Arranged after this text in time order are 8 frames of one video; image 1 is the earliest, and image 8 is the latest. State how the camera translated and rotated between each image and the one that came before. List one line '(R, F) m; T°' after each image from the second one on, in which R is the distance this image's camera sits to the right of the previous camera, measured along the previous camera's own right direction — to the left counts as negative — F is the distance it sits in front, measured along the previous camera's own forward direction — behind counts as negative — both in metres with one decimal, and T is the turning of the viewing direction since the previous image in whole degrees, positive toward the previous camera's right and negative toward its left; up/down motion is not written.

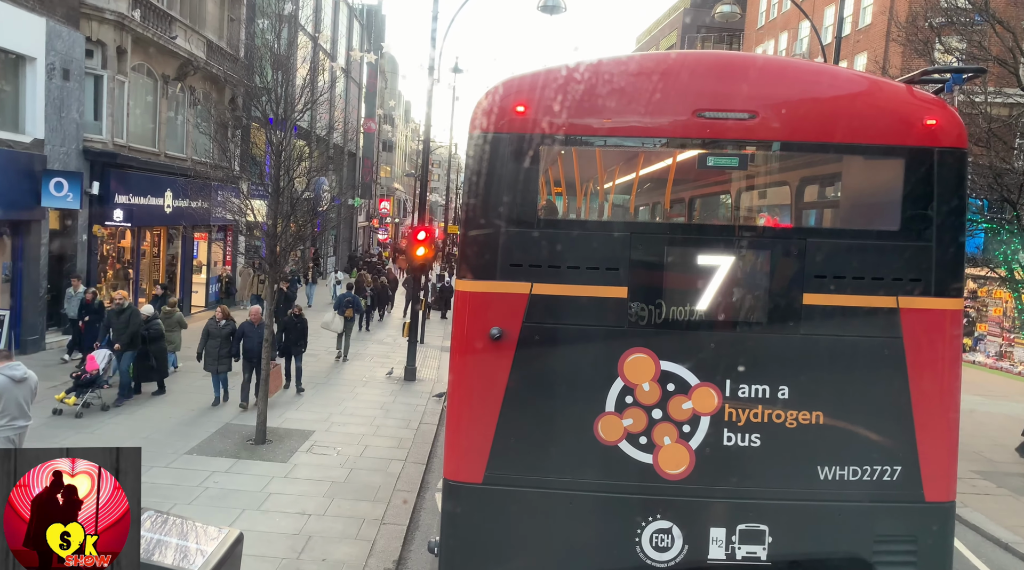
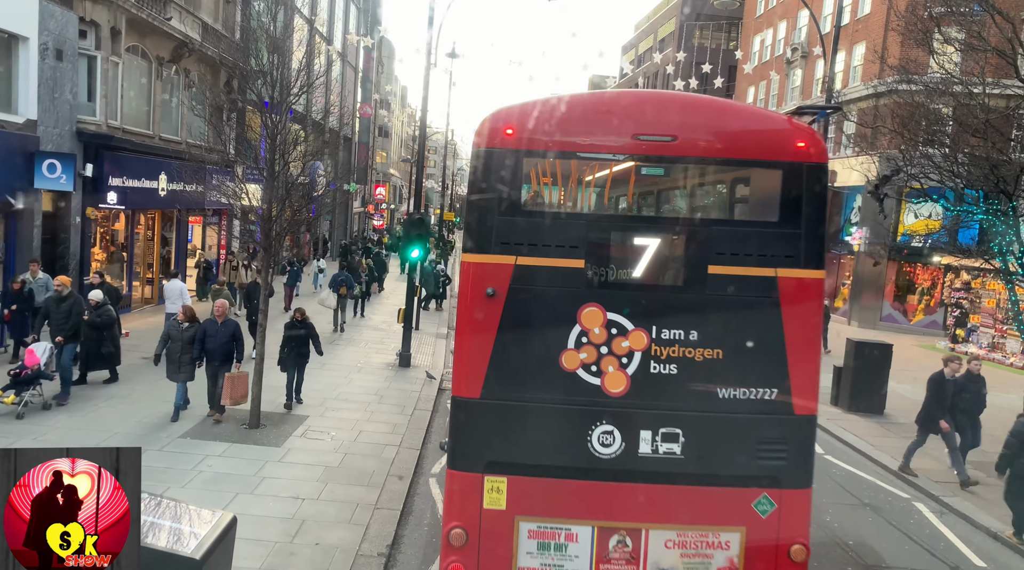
(0.0, 0.0) m; 0°
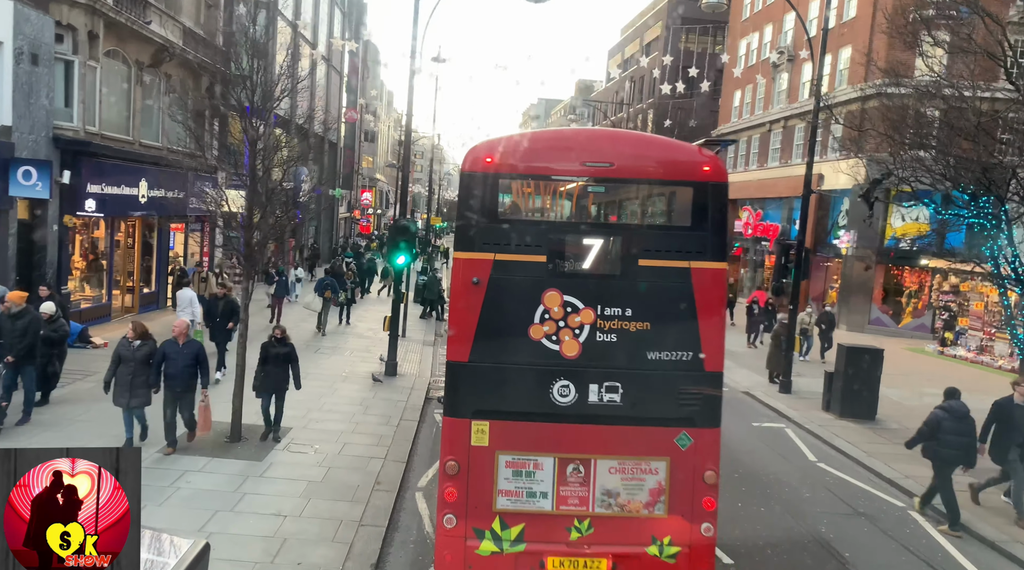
(0.0, +0.2) m; +1°
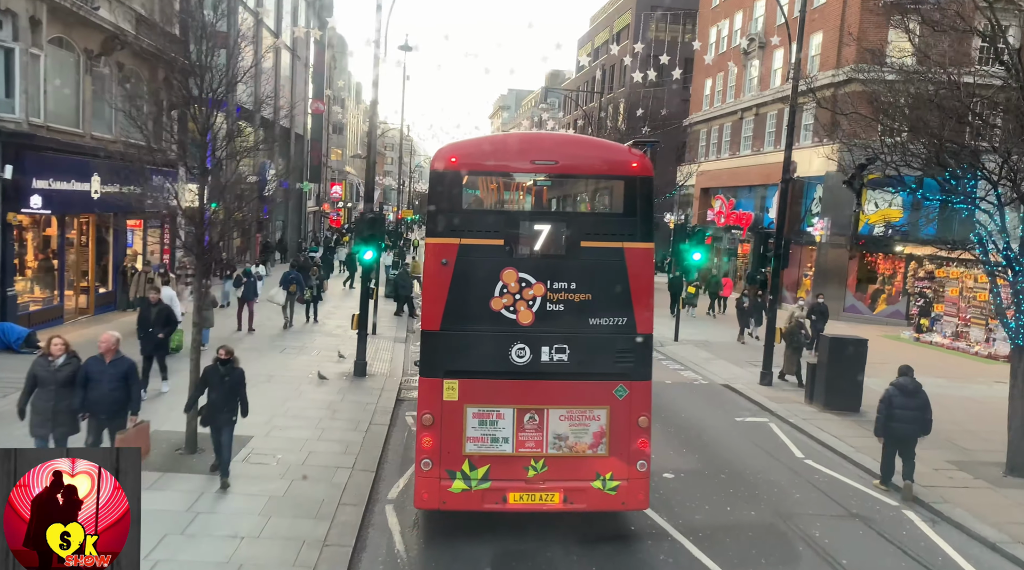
(0.0, +0.5) m; +2°
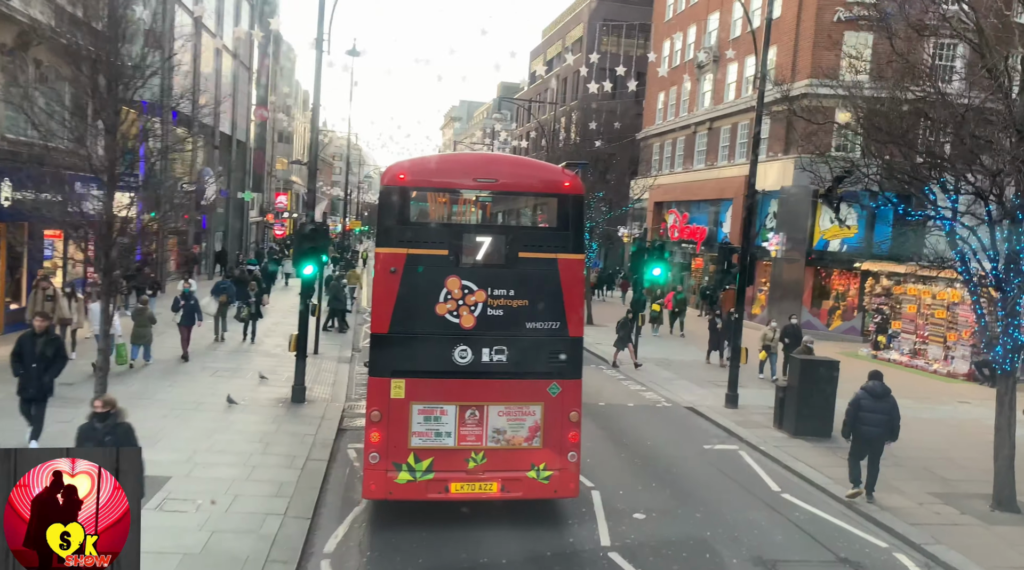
(0.0, +0.9) m; +4°
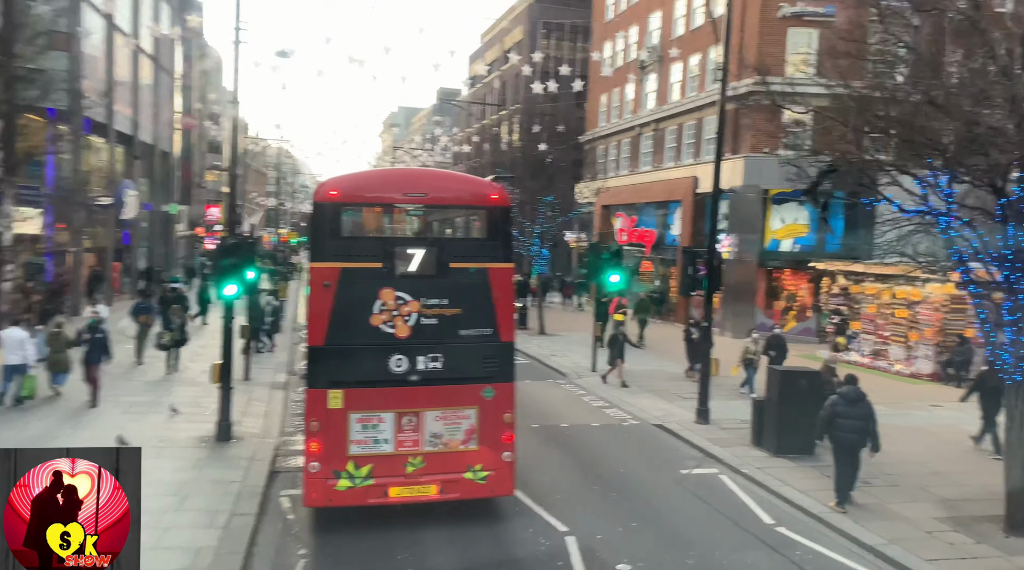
(-0.1, +1.2) m; +4°
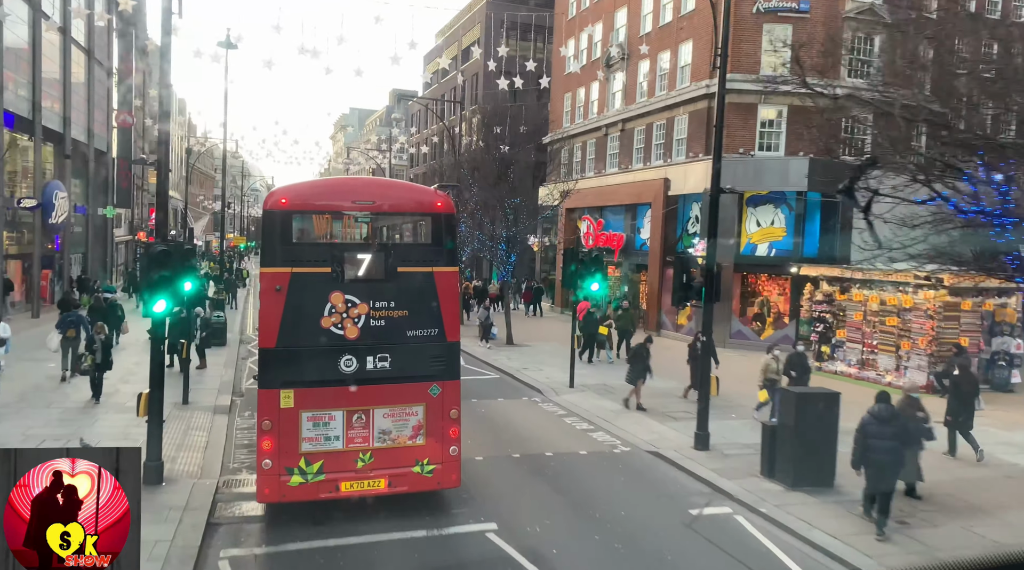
(-0.3, +1.4) m; +3°
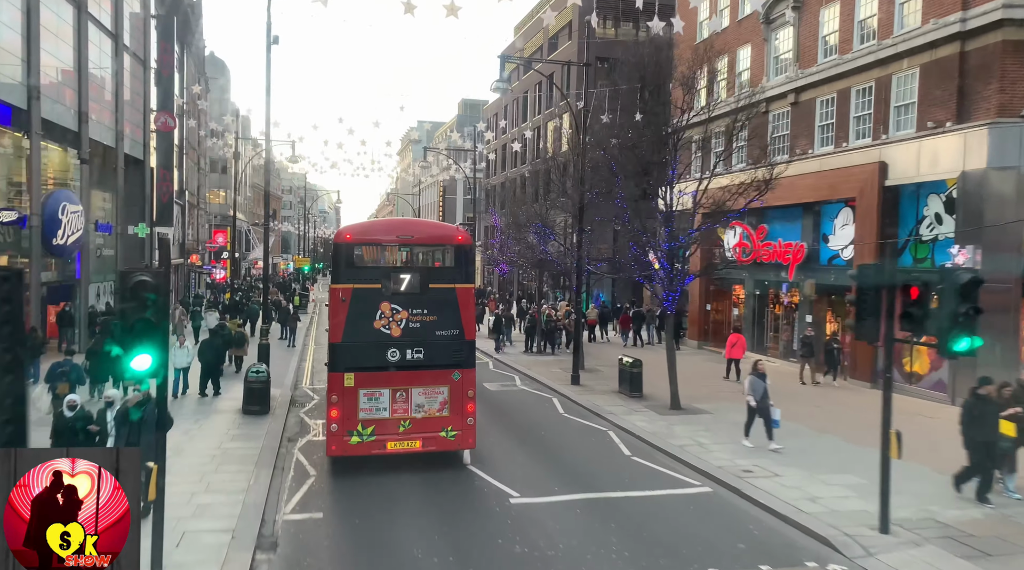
(-2.1, +7.4) m; -5°
